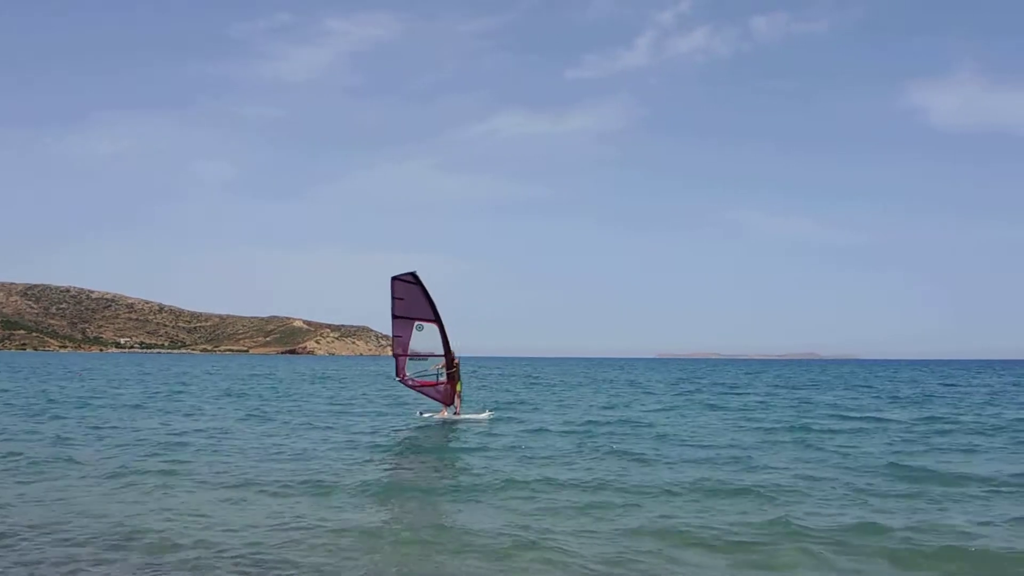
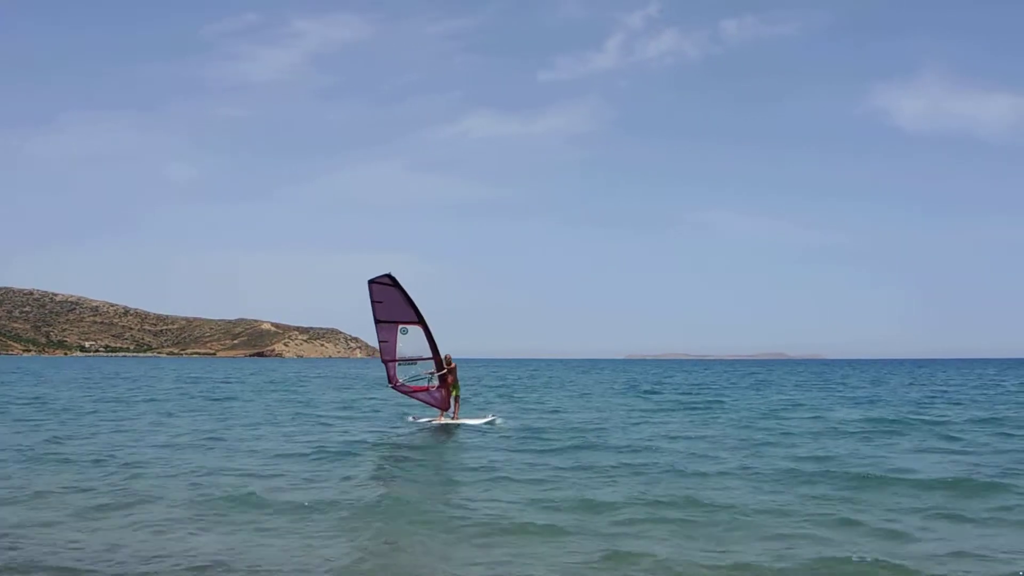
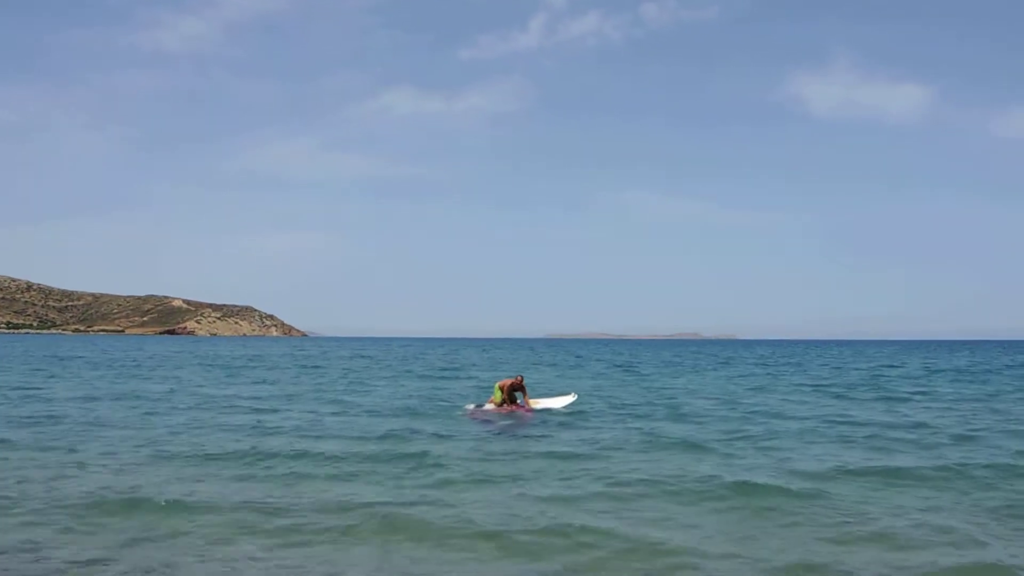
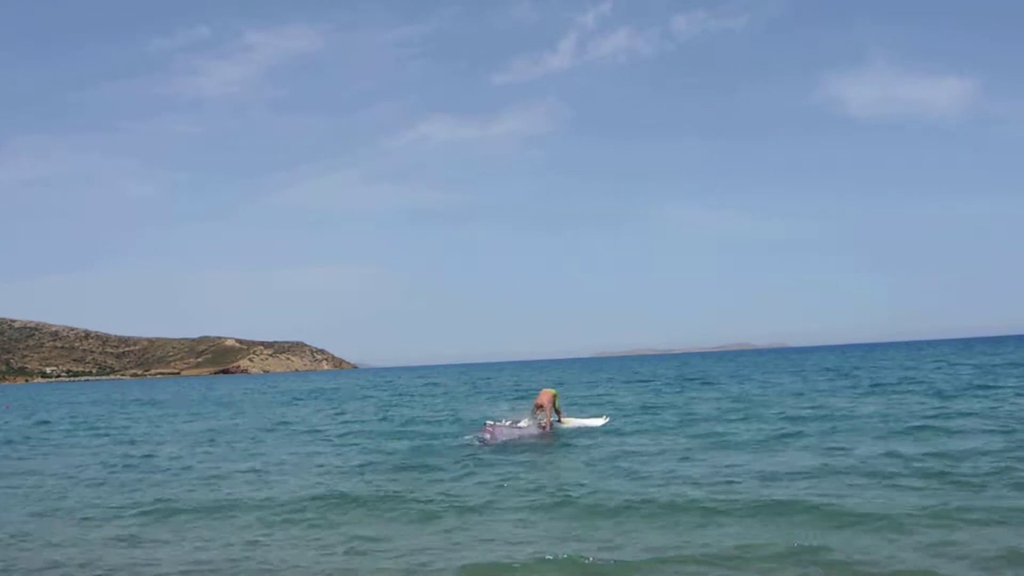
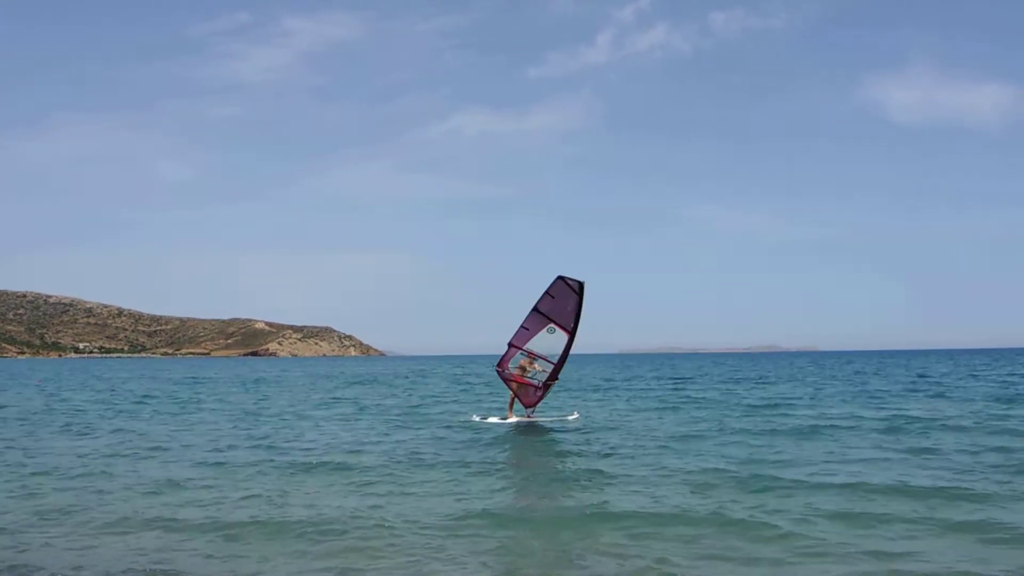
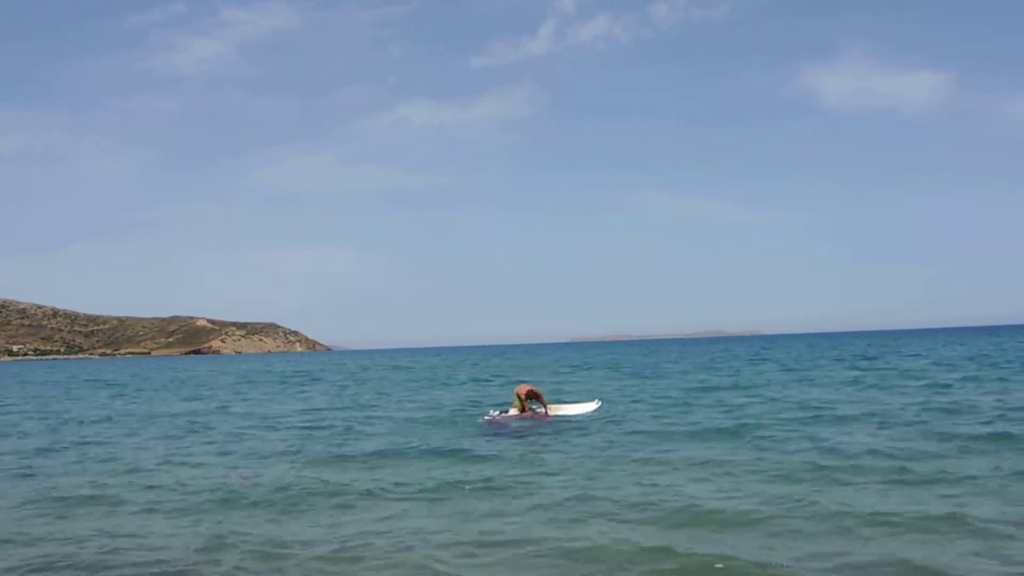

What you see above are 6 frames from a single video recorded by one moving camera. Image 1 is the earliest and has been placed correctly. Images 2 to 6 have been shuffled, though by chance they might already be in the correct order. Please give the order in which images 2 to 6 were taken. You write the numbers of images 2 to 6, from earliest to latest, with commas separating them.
2, 5, 4, 6, 3
